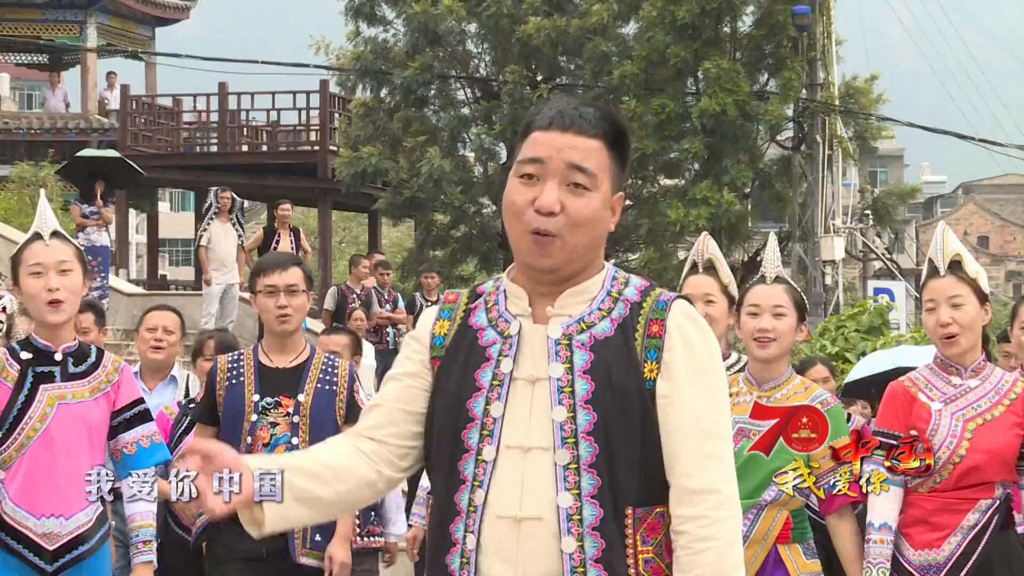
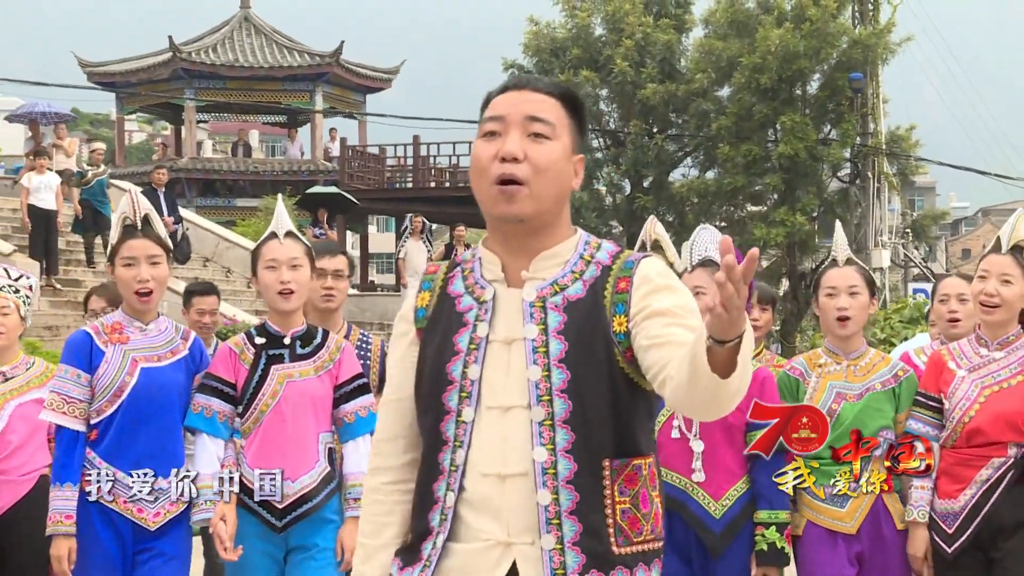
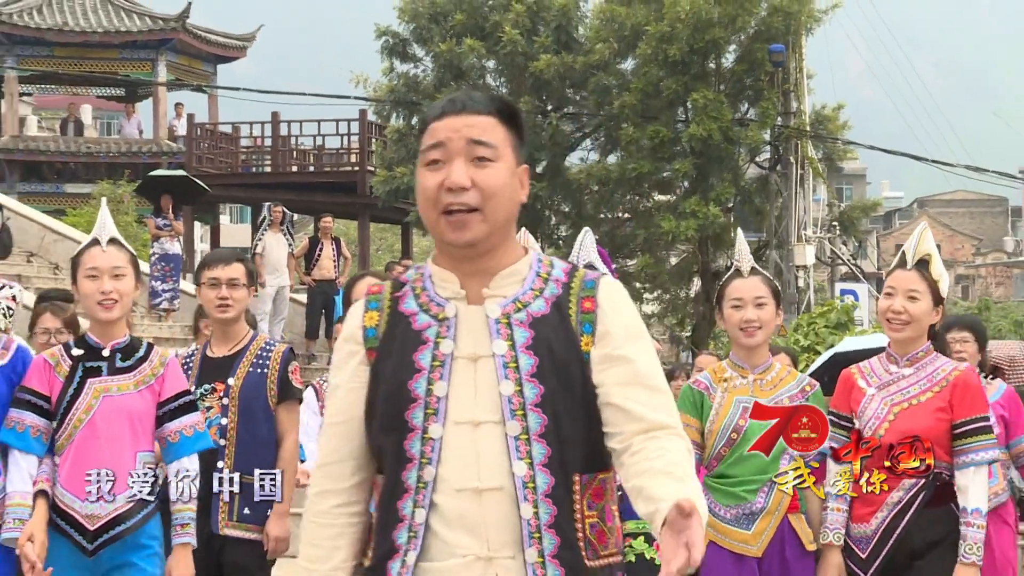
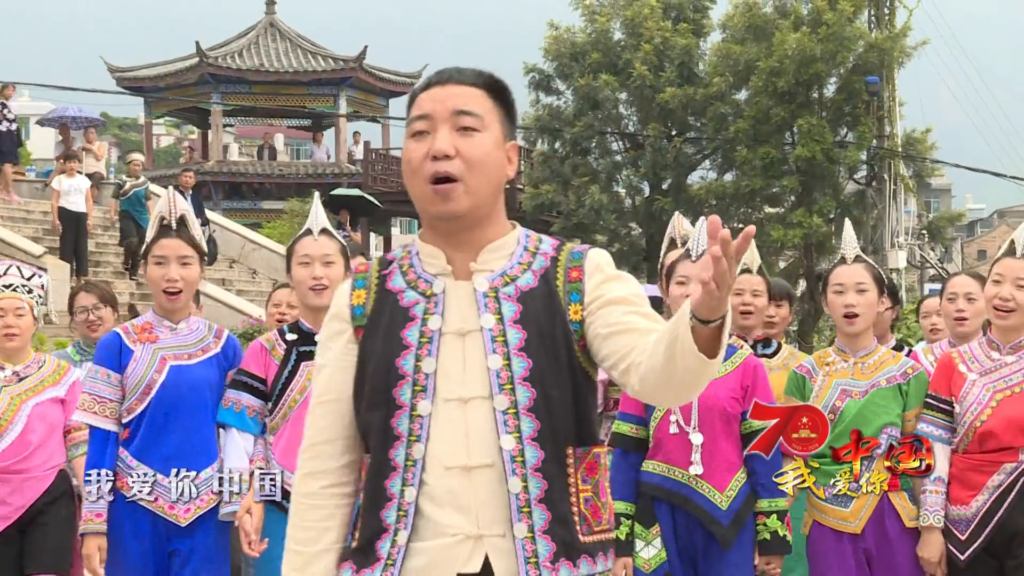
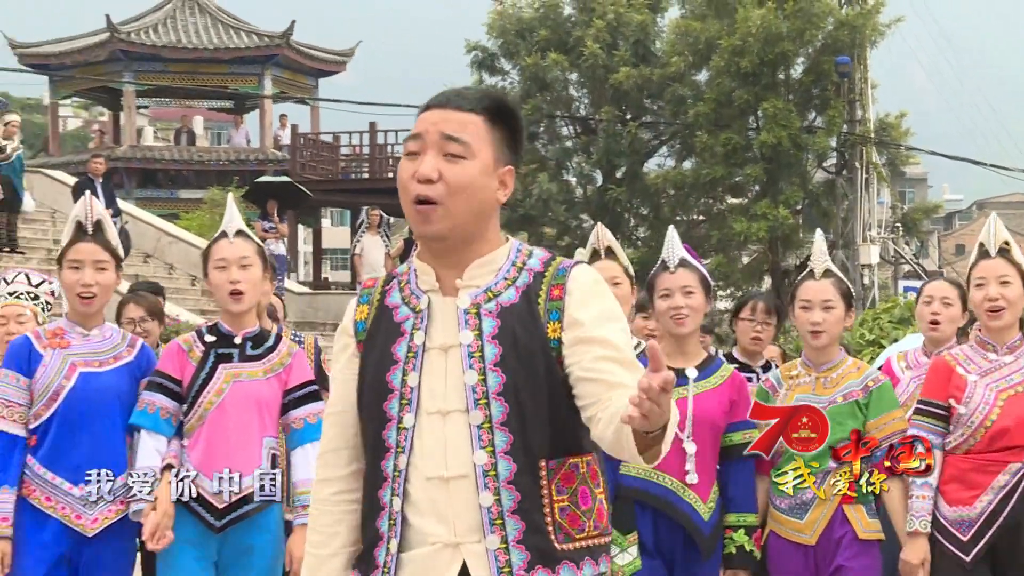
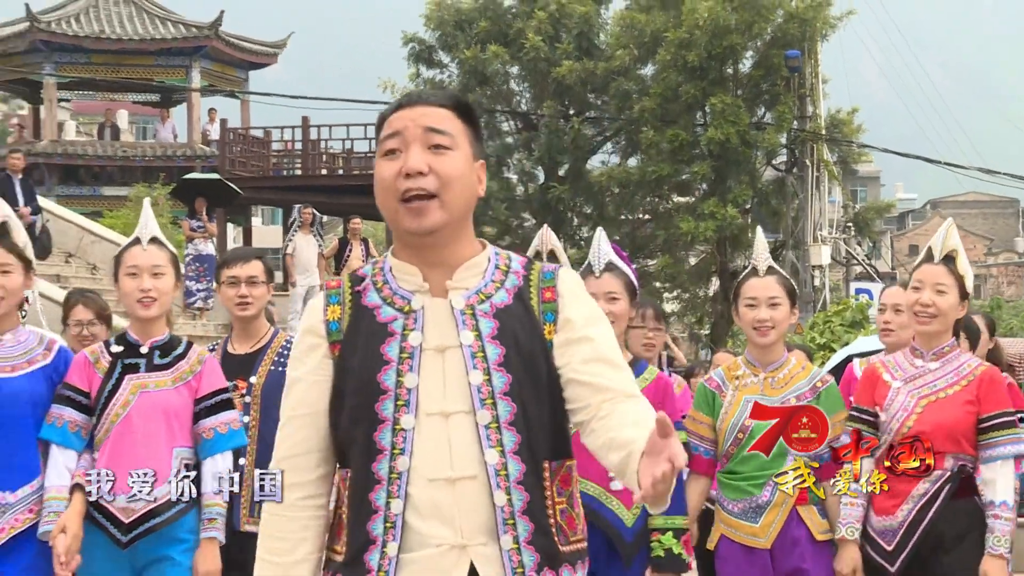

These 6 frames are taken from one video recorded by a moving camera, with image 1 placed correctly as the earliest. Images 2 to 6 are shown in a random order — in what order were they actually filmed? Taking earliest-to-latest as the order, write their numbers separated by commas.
3, 6, 5, 2, 4
